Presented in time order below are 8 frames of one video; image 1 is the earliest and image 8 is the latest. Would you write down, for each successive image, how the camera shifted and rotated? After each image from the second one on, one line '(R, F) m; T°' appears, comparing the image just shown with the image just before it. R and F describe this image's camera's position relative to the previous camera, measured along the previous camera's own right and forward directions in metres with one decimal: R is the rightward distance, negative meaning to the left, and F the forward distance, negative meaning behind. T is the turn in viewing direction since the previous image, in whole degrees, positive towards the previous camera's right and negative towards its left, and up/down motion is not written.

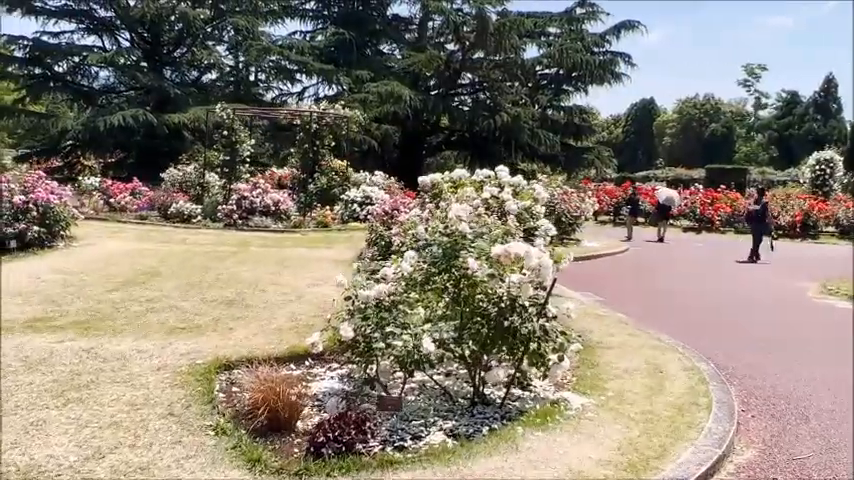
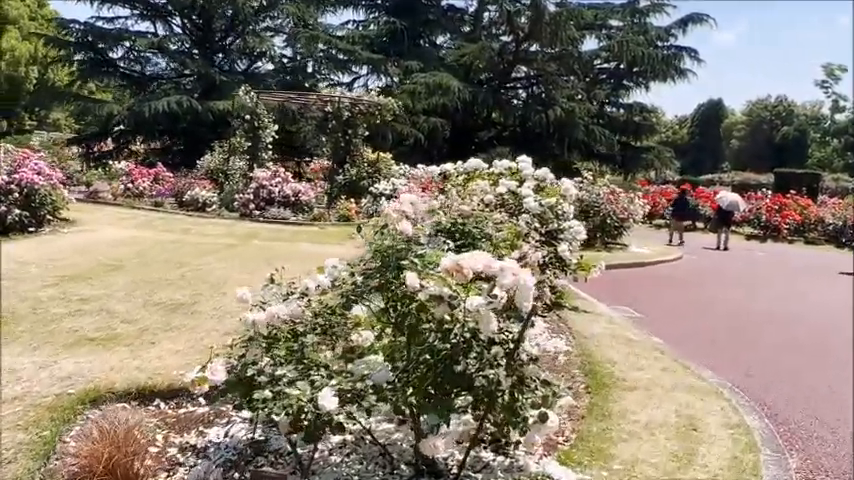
(+0.4, +1.0) m; -4°
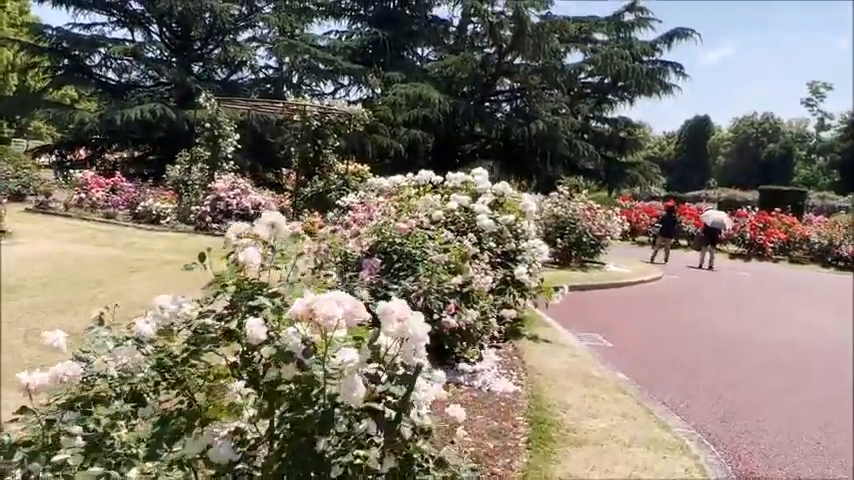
(+0.3, +0.5) m; +1°
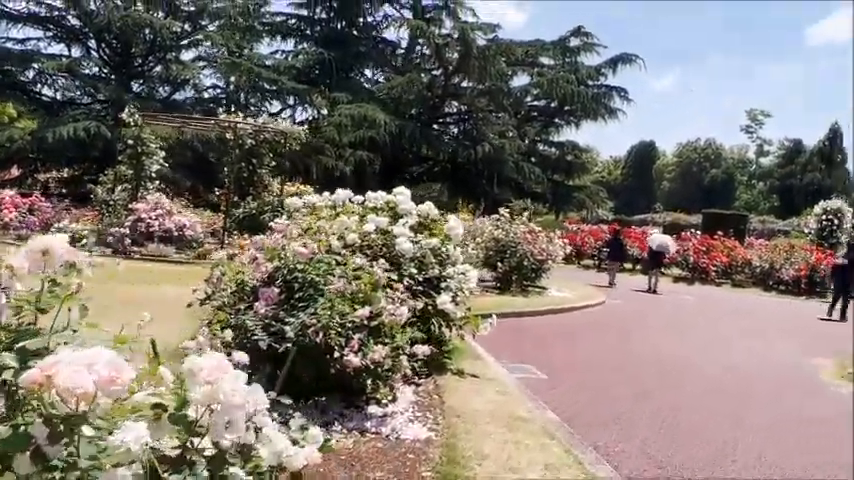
(+0.2, +0.4) m; +4°
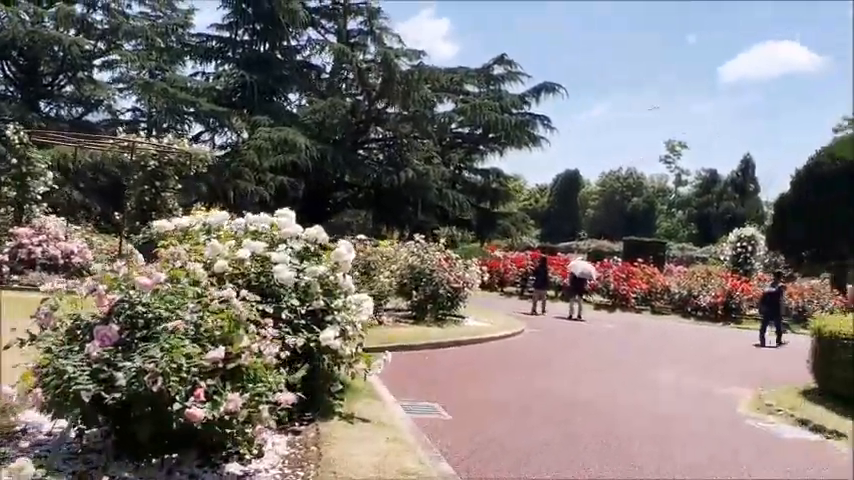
(+0.2, +0.4) m; +5°
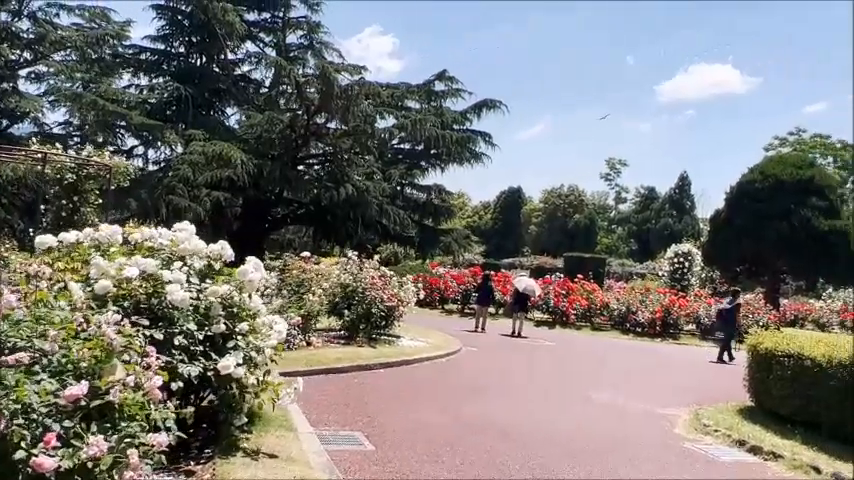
(+0.2, +0.3) m; +4°
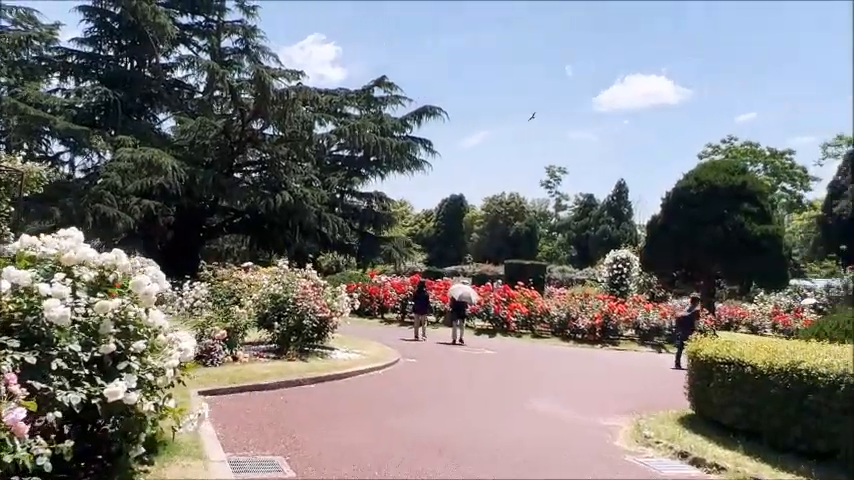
(+0.1, +0.3) m; +4°
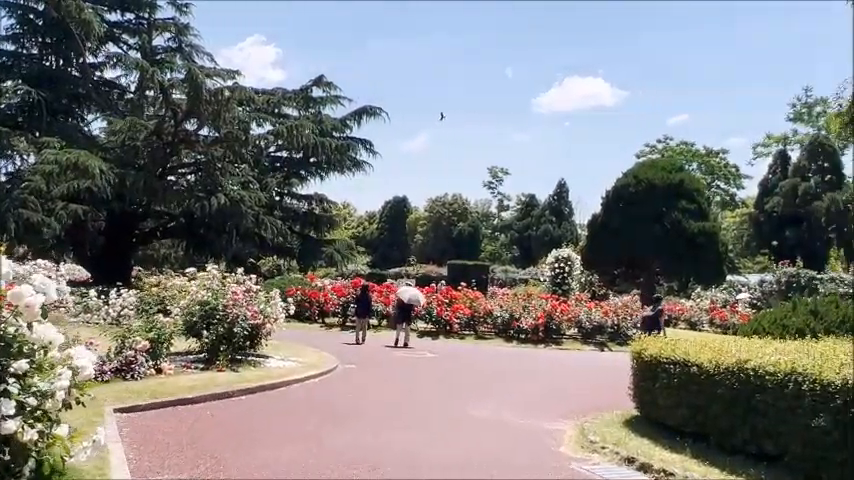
(+0.1, +0.3) m; +4°
